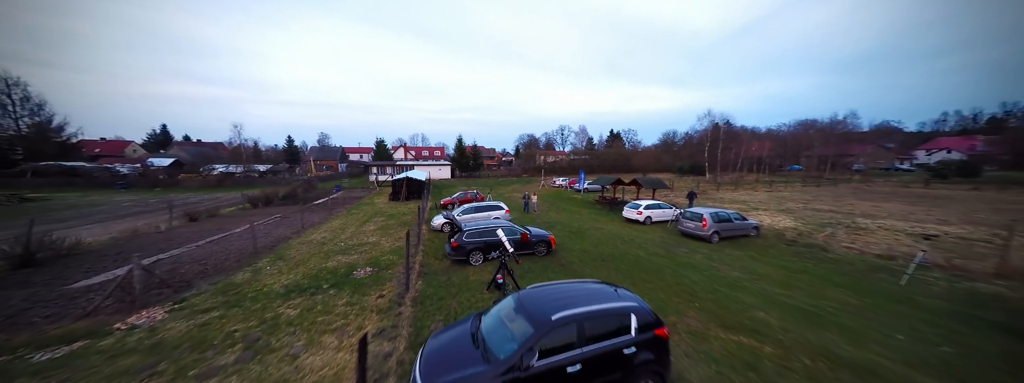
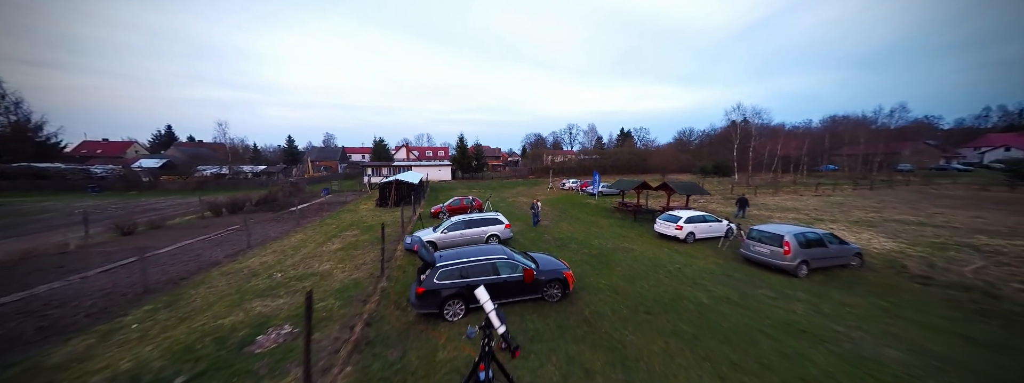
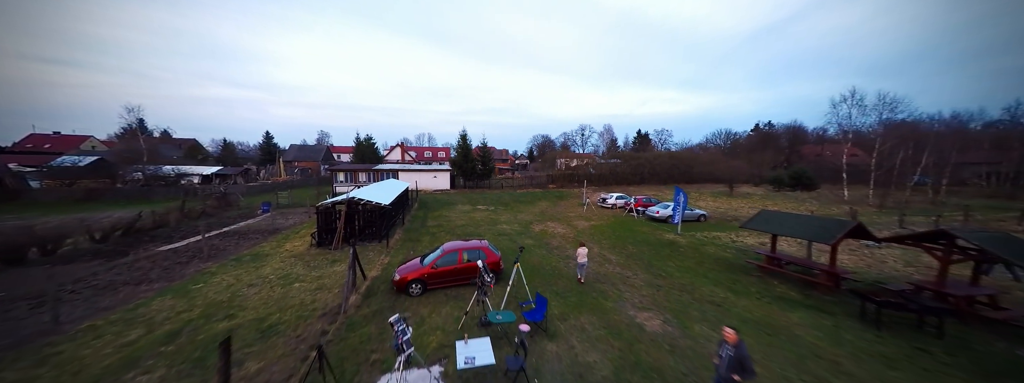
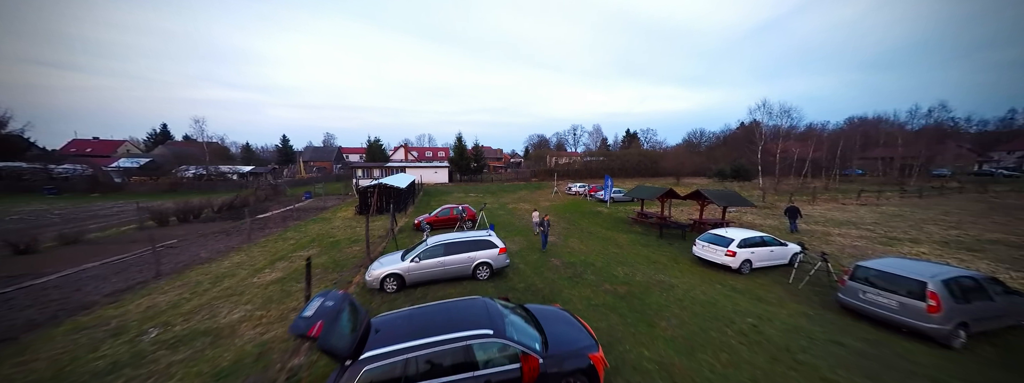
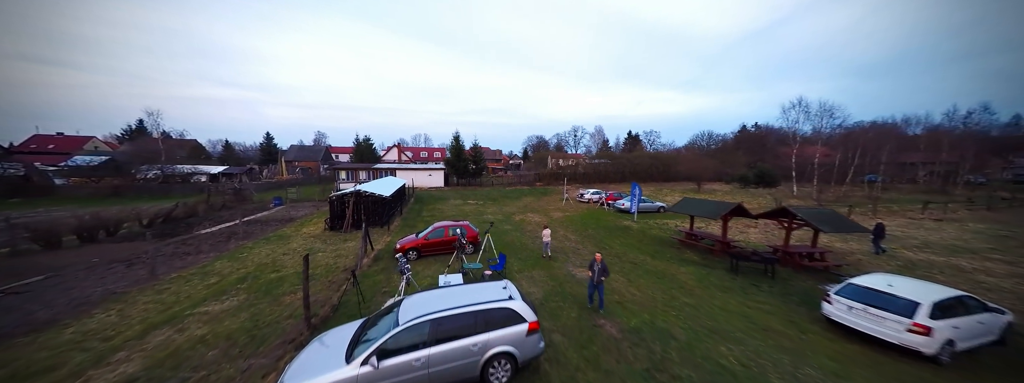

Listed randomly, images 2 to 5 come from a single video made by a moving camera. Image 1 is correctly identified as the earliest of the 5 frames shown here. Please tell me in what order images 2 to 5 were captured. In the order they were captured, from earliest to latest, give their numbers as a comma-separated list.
2, 4, 5, 3
